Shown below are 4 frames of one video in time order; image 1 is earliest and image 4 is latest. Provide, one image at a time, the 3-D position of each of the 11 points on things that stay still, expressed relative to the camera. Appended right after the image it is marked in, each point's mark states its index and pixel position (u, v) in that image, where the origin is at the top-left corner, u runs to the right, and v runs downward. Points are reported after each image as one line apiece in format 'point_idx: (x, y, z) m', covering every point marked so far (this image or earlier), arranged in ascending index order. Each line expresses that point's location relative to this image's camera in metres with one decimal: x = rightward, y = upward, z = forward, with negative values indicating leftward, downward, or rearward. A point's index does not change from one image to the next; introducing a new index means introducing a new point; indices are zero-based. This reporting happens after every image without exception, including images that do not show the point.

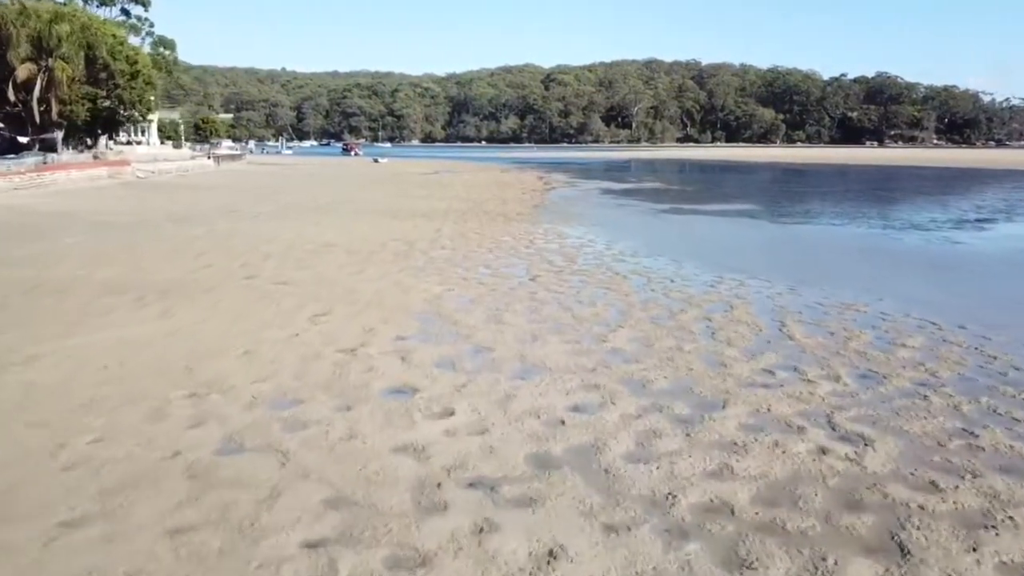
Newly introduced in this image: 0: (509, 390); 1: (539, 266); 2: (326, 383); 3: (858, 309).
0: (0.0, -0.7, +5.8) m
1: (+0.4, +0.3, +11.7) m
2: (-1.3, -0.7, +6.0) m
3: (+3.6, -0.2, +8.8) m
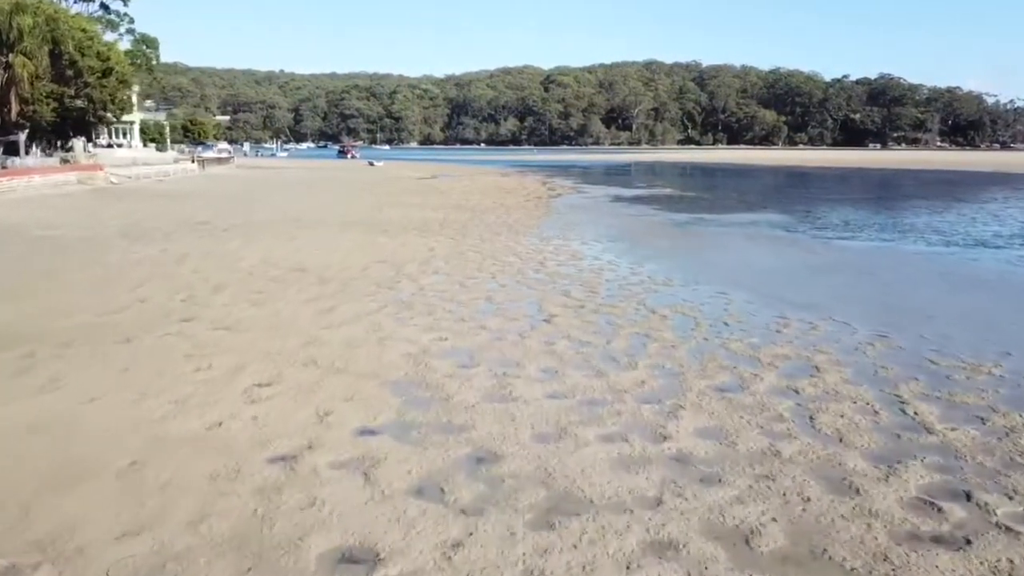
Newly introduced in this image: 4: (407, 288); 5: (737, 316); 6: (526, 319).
0: (+0.1, -1.1, +3.6) m
1: (+0.5, -0.1, +9.4) m
2: (-1.2, -1.1, +3.7) m
3: (+3.7, -0.6, +6.6) m
4: (-1.3, 0.0, +10.3) m
5: (+2.3, -0.3, +8.7) m
6: (+0.1, -0.3, +8.4) m
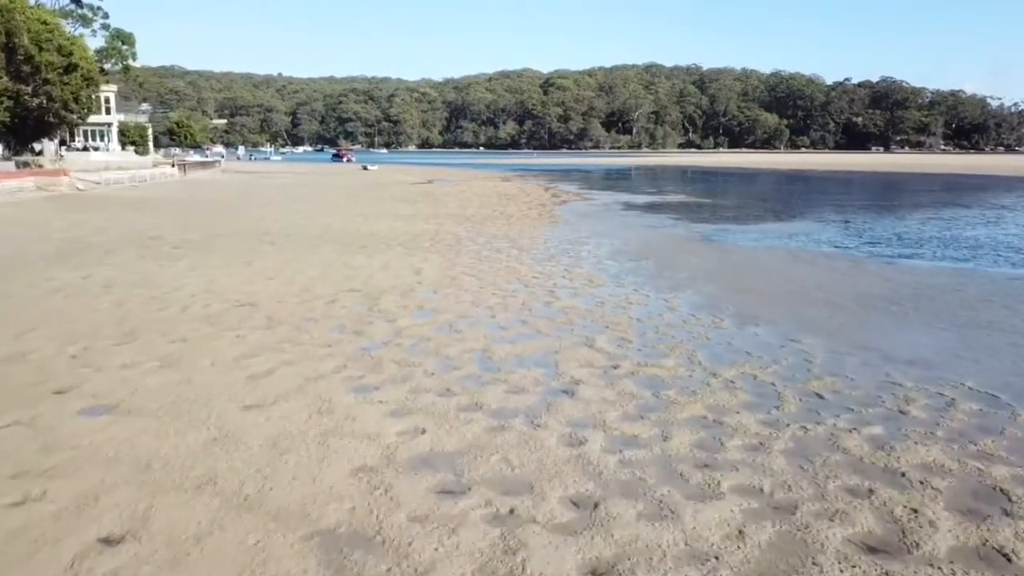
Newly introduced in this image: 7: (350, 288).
0: (+0.1, -1.5, +1.1) m
1: (+0.5, -0.6, +7.0) m
2: (-1.2, -1.5, +1.3) m
3: (+3.8, -1.1, +4.1) m
4: (-1.2, -0.4, +7.8) m
5: (+2.4, -0.7, +6.3) m
6: (+0.2, -0.7, +6.0) m
7: (-2.0, 0.0, +10.3) m
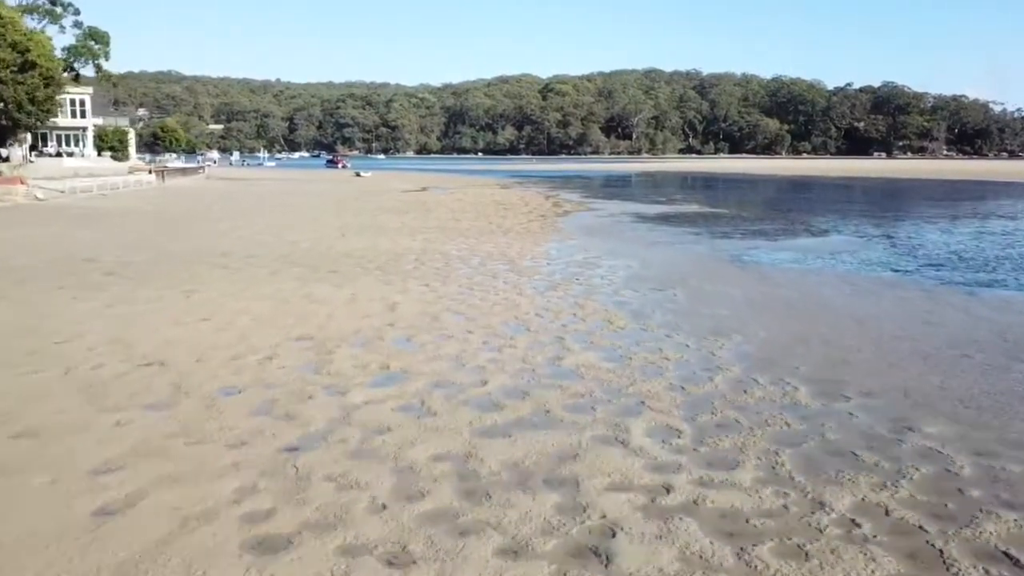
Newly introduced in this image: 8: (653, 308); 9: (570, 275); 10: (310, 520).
0: (+0.1, -1.9, -1.2) m
1: (+0.5, -1.0, +4.7) m
2: (-1.2, -1.9, -1.0) m
3: (+3.8, -1.5, +1.8) m
4: (-1.3, -0.9, +5.5) m
5: (+2.4, -1.1, +4.0) m
6: (+0.2, -1.1, +3.7) m
7: (-2.0, -0.4, +7.9) m
8: (+1.6, -0.2, +9.5) m
9: (+0.8, +0.2, +12.1) m
10: (-1.0, -1.1, +4.0) m
